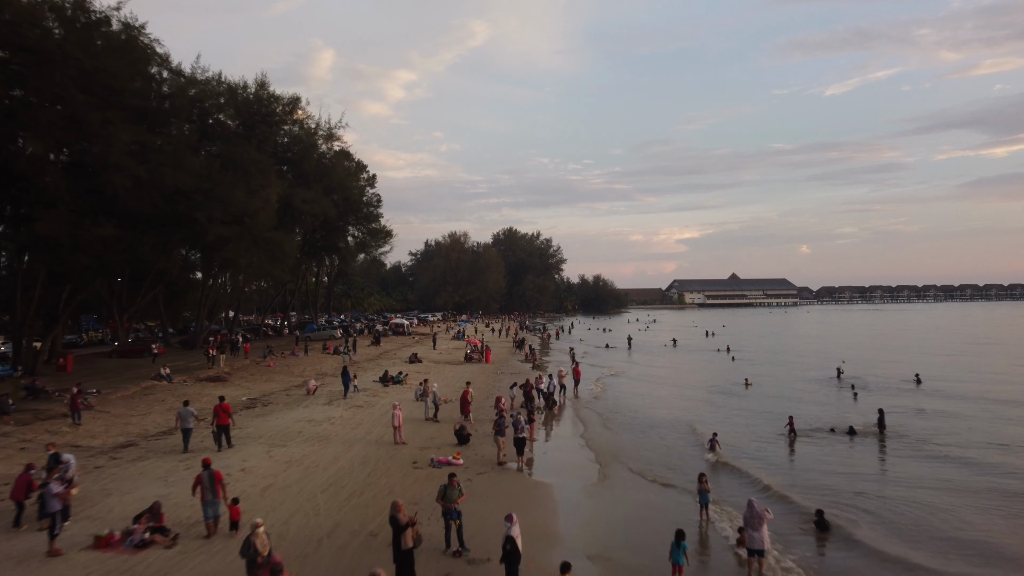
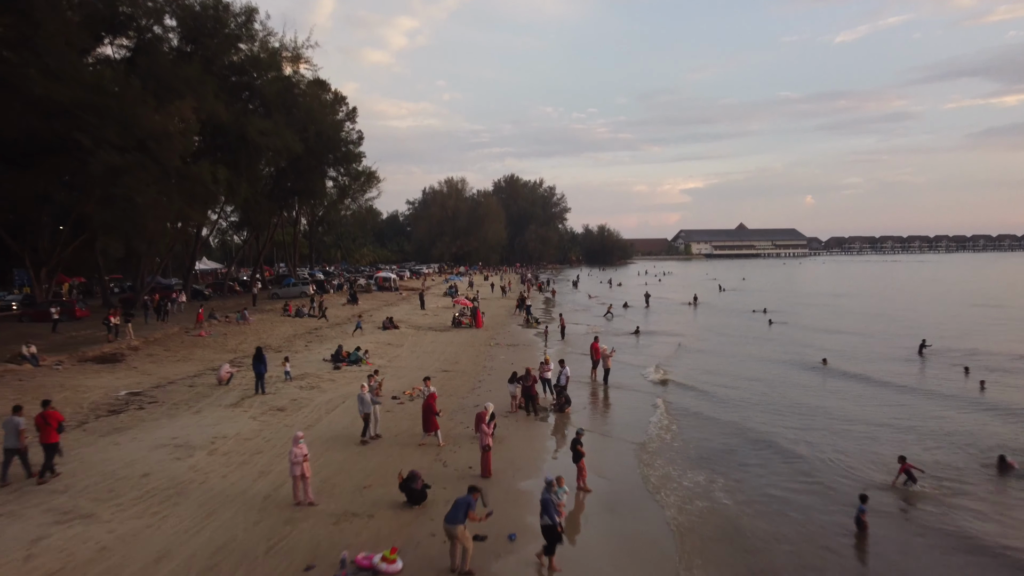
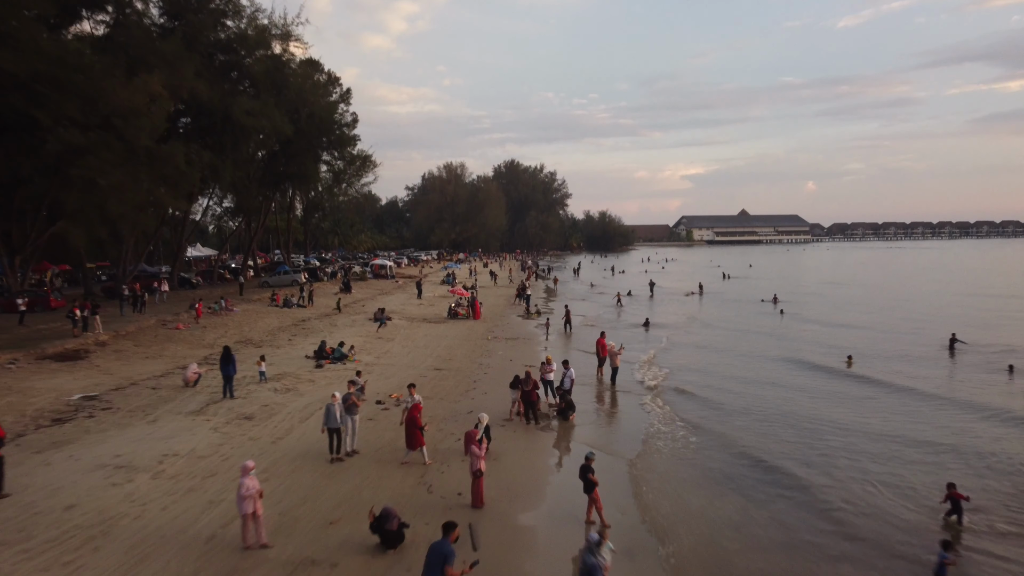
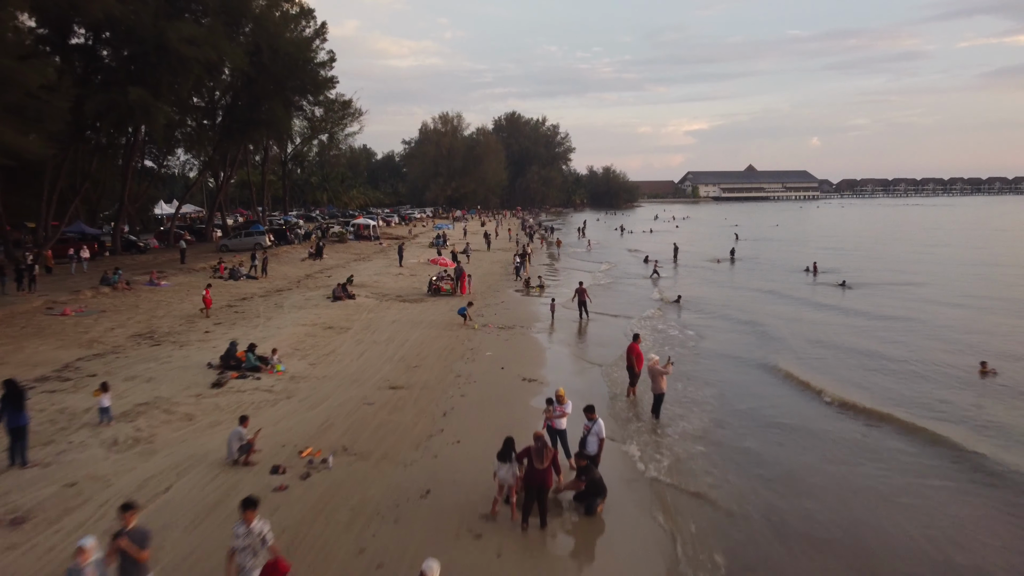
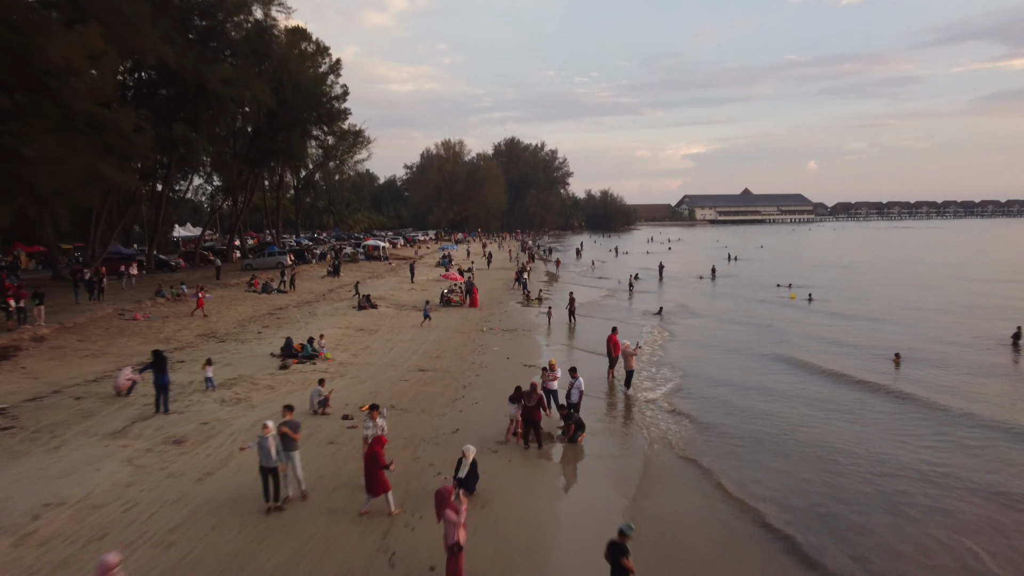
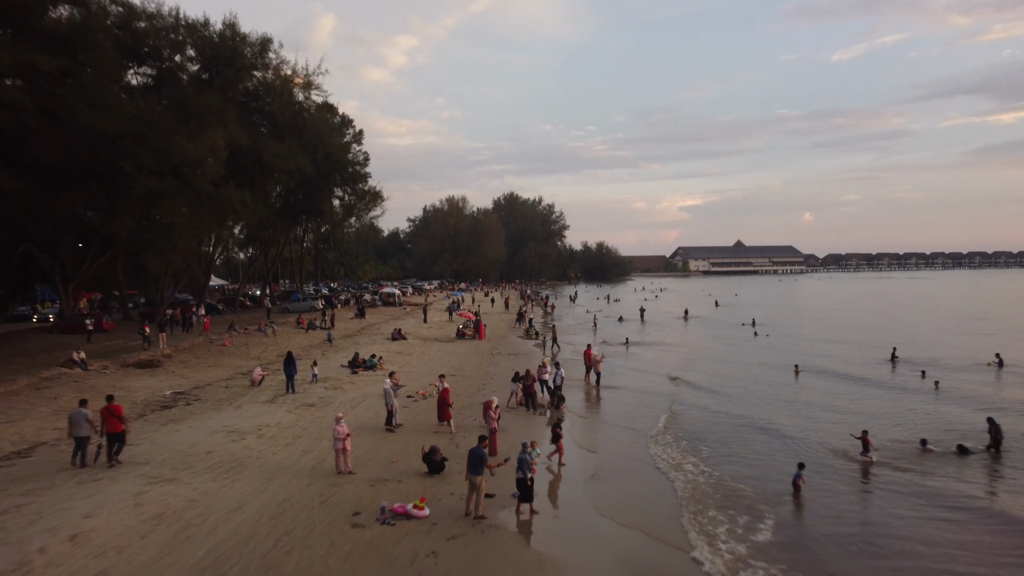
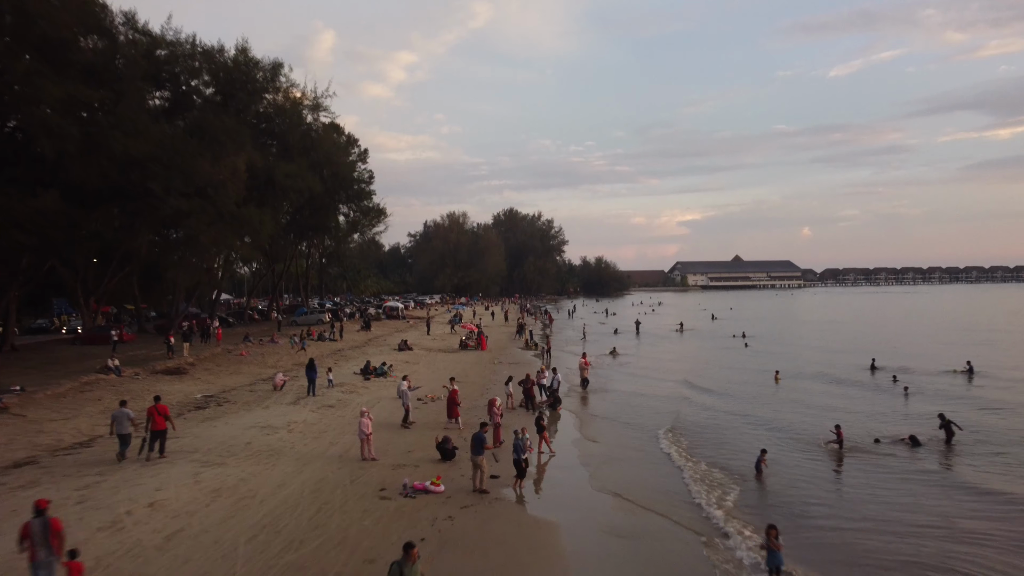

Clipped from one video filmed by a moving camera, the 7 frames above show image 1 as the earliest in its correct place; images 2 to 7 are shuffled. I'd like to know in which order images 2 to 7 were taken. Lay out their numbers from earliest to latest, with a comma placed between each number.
7, 6, 2, 3, 5, 4
